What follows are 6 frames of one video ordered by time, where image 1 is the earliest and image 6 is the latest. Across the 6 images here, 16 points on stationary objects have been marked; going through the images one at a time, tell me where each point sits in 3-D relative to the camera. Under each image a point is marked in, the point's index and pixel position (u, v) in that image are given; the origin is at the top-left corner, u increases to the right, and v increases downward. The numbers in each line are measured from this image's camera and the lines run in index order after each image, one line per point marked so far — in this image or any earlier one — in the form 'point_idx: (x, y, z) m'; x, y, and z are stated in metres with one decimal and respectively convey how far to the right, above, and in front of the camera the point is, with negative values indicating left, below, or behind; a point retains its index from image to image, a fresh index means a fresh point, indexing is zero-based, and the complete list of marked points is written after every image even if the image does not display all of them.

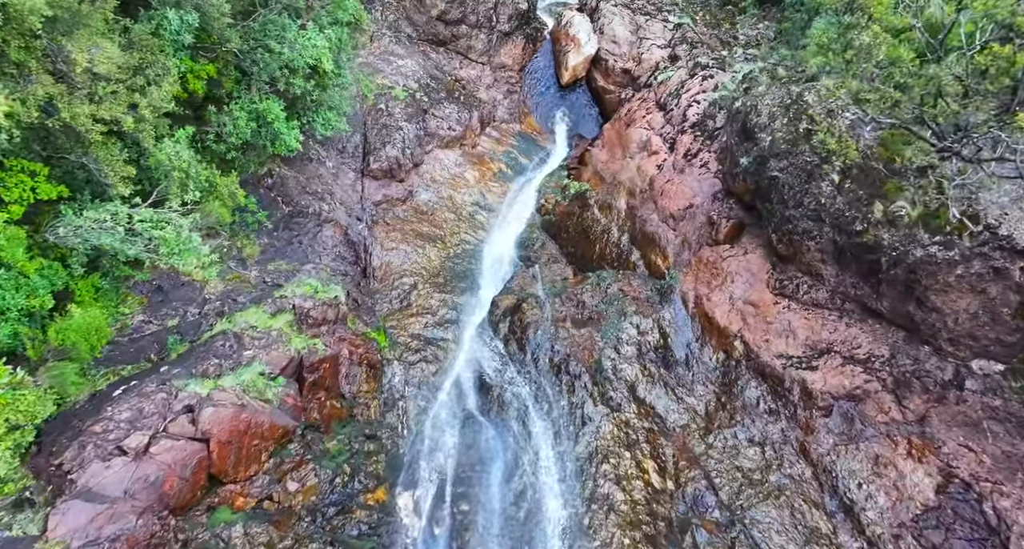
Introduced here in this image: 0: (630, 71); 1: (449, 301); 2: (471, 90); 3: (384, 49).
0: (+3.6, +6.2, +15.2) m
1: (-1.3, -0.6, +10.2) m
2: (-1.3, +5.6, +15.3) m
3: (-3.7, +6.3, +14.0) m
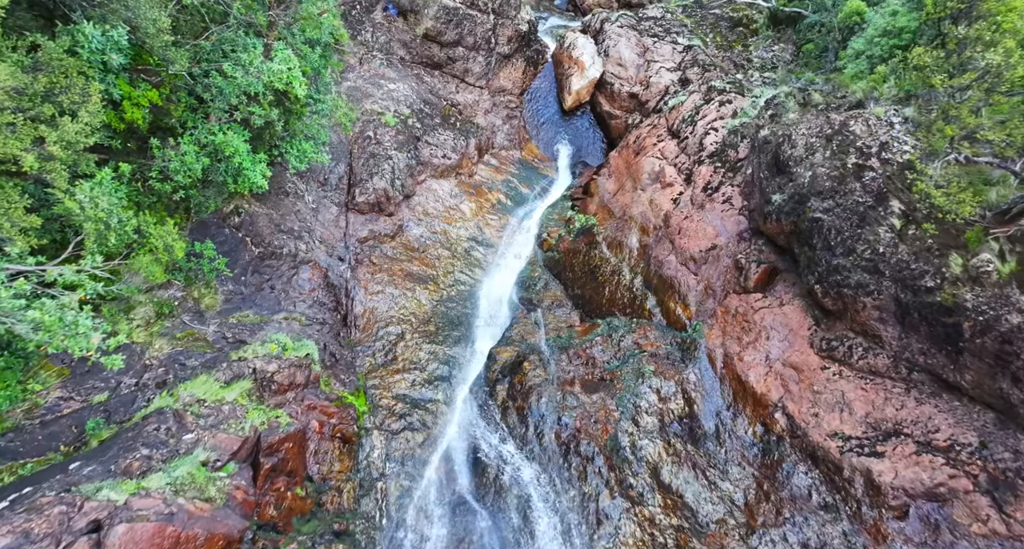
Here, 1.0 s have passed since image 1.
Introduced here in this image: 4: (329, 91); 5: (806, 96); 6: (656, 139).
0: (+3.6, +5.1, +14.3) m
1: (-1.3, -1.4, +9.0) m
2: (-1.3, +4.6, +14.3) m
3: (-3.7, +5.3, +13.1) m
4: (-3.3, +3.3, +9.0) m
5: (+5.2, +3.1, +8.8) m
6: (+3.5, +3.3, +12.3) m
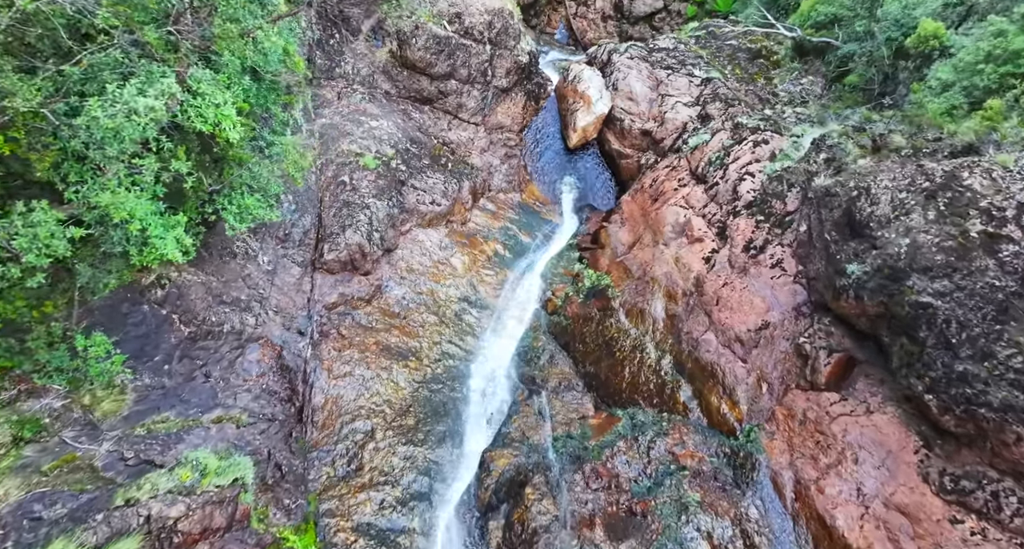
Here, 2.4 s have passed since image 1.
0: (+3.5, +3.6, +12.7) m
1: (-1.3, -2.6, +7.1) m
2: (-1.3, +3.0, +12.8) m
3: (-3.7, +3.9, +11.6) m
4: (-3.4, +2.1, +7.4) m
5: (+5.2, +2.0, +7.2) m
6: (+3.5, +1.9, +10.6) m
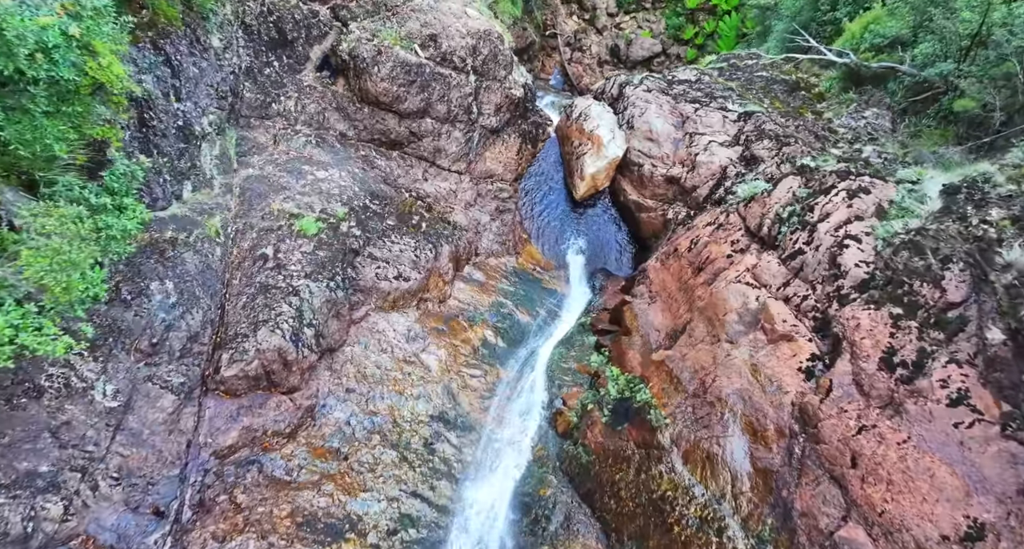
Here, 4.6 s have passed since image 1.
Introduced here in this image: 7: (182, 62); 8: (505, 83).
0: (+3.4, +1.9, +10.0) m
1: (-1.4, -3.9, +3.7) m
2: (-1.5, +1.2, +9.9) m
3: (-3.9, +2.1, +8.8) m
4: (-3.5, +0.8, +4.5) m
5: (+5.1, +0.8, +4.3) m
6: (+3.4, +0.4, +7.7) m
7: (-4.6, +3.0, +7.0) m
8: (-0.2, +4.2, +11.0) m
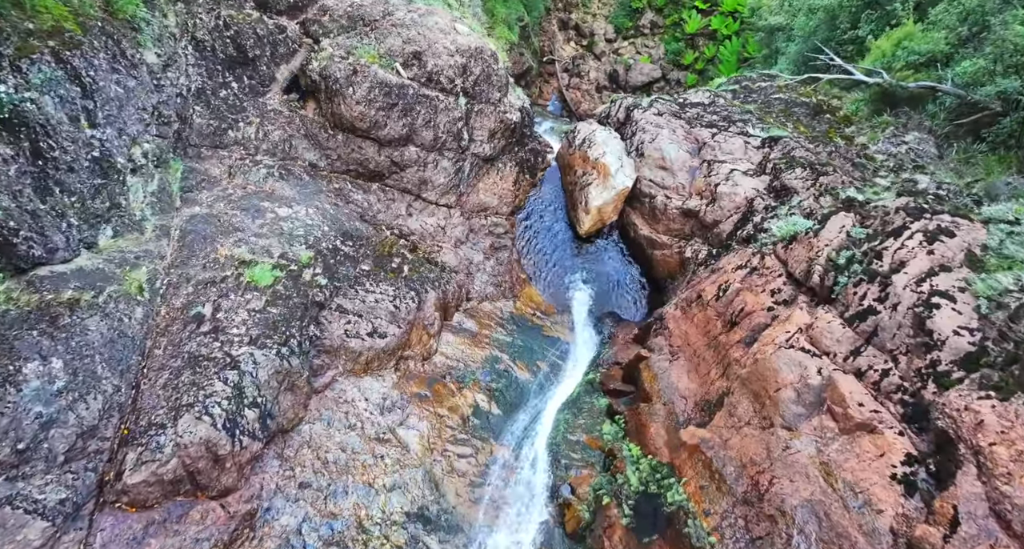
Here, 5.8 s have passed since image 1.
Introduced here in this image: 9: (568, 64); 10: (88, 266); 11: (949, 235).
0: (+3.3, +1.1, +8.7) m
1: (-1.4, -4.5, +2.1) m
2: (-1.5, +0.3, +8.6) m
3: (-3.9, +1.3, +7.5) m
4: (-3.5, +0.2, +3.1) m
5: (+5.0, +0.2, +3.0) m
6: (+3.3, -0.3, +6.4) m
7: (-4.7, +2.2, +5.7) m
8: (-0.3, +3.3, +9.8) m
9: (+2.1, +7.8, +18.2) m
10: (-4.5, +0.1, +5.4) m
11: (+4.6, +0.4, +5.2) m
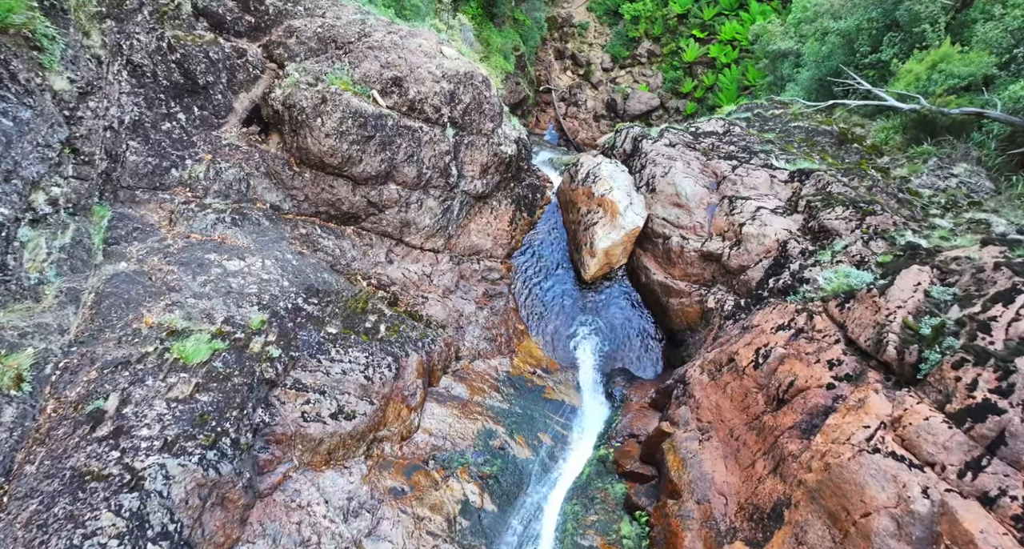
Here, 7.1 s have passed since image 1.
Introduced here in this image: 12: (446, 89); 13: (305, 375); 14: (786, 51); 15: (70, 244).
0: (+3.2, +0.2, +7.4) m
1: (-1.4, -5.0, +0.6) m
2: (-1.6, -0.5, +7.3) m
3: (-4.0, +0.4, +6.2) m
4: (-3.5, -0.4, +1.8) m
5: (+5.0, -0.3, +1.7) m
6: (+3.3, -1.0, +5.1) m
7: (-4.8, +1.5, +4.5) m
8: (-0.3, +2.3, +8.7) m
9: (+1.9, +6.4, +17.4) m
10: (-4.6, -0.6, +4.0) m
11: (+4.6, -0.2, +4.0) m
12: (-1.0, +3.0, +8.1) m
13: (-2.4, -1.2, +5.7) m
14: (+7.1, +5.7, +12.7) m
15: (-4.7, +0.3, +5.2) m
